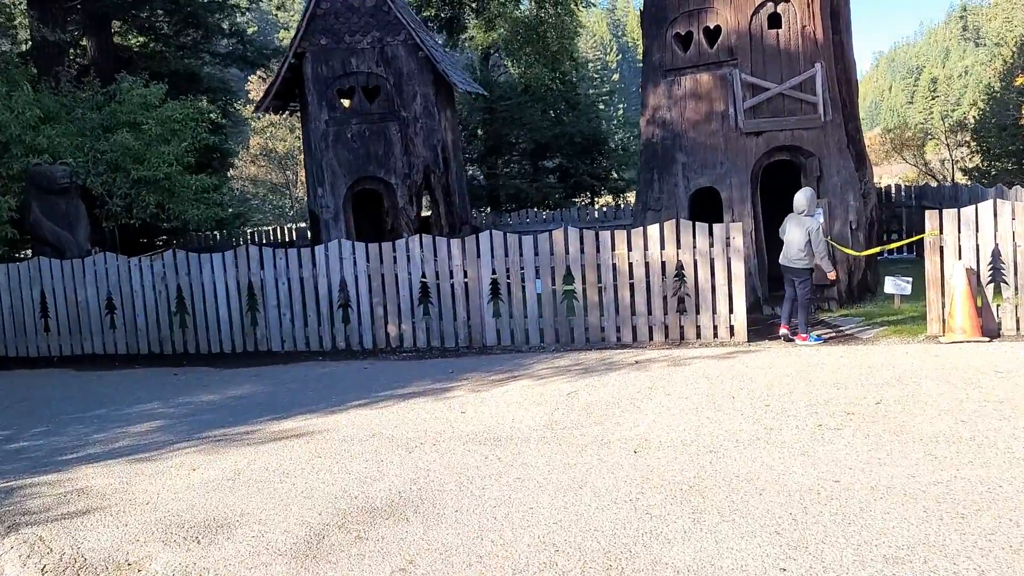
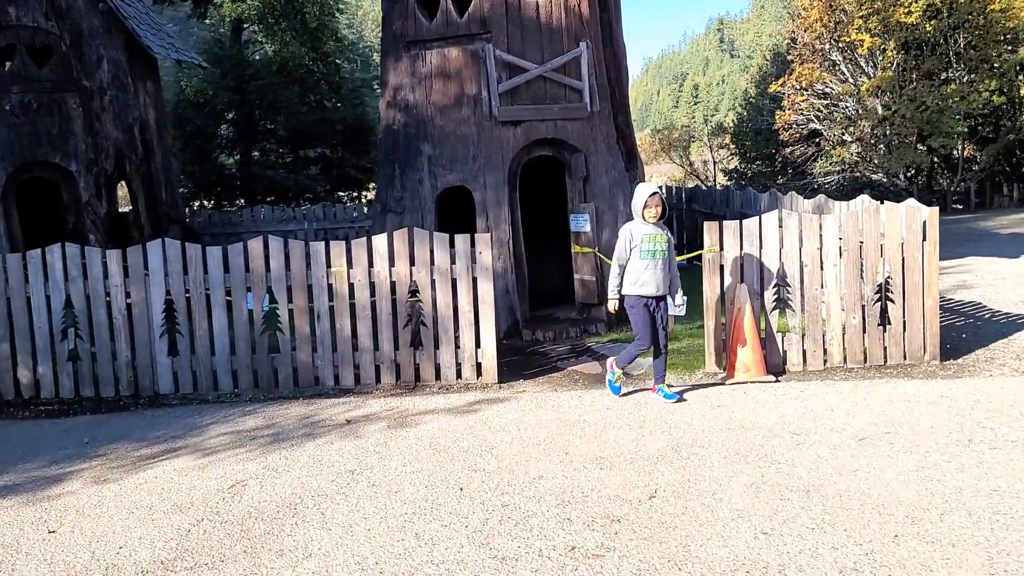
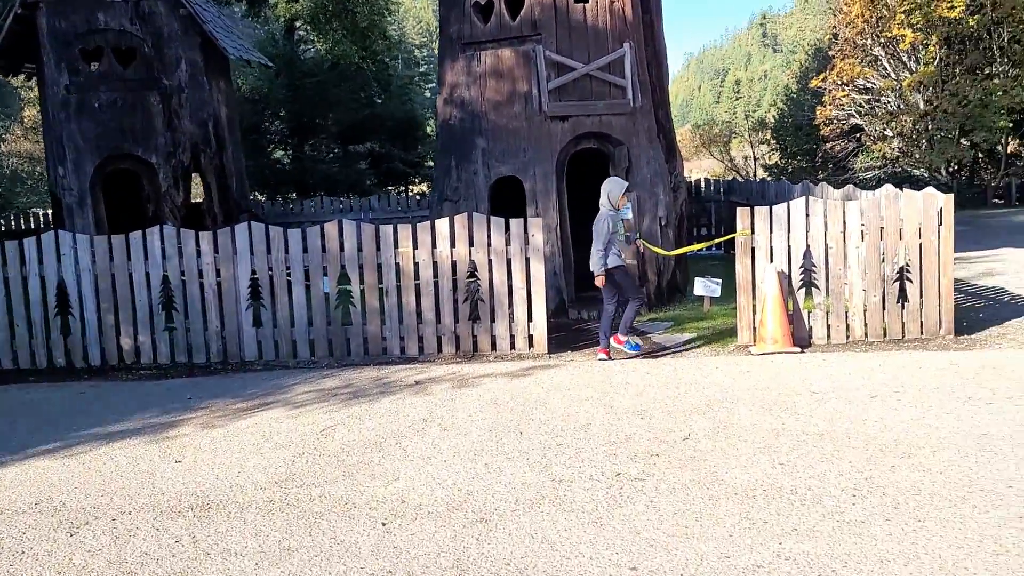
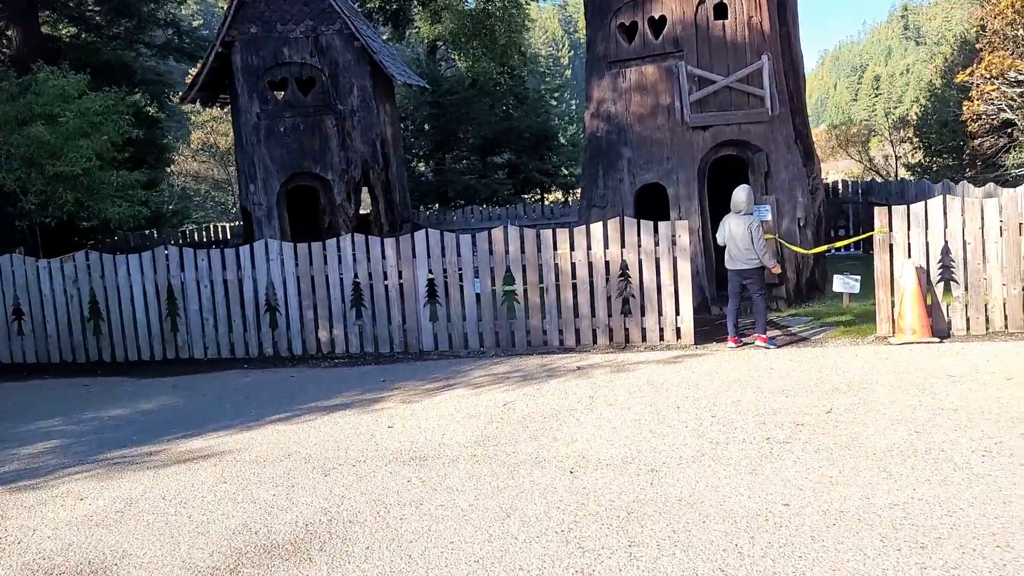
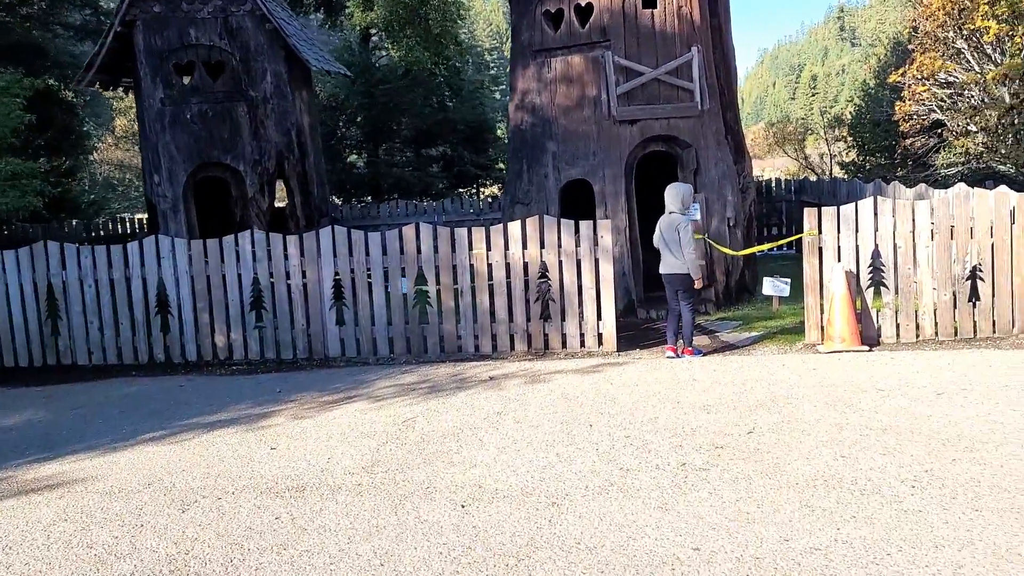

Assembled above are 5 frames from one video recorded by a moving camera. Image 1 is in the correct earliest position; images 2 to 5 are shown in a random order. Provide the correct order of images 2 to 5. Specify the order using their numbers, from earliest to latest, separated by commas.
4, 5, 3, 2
